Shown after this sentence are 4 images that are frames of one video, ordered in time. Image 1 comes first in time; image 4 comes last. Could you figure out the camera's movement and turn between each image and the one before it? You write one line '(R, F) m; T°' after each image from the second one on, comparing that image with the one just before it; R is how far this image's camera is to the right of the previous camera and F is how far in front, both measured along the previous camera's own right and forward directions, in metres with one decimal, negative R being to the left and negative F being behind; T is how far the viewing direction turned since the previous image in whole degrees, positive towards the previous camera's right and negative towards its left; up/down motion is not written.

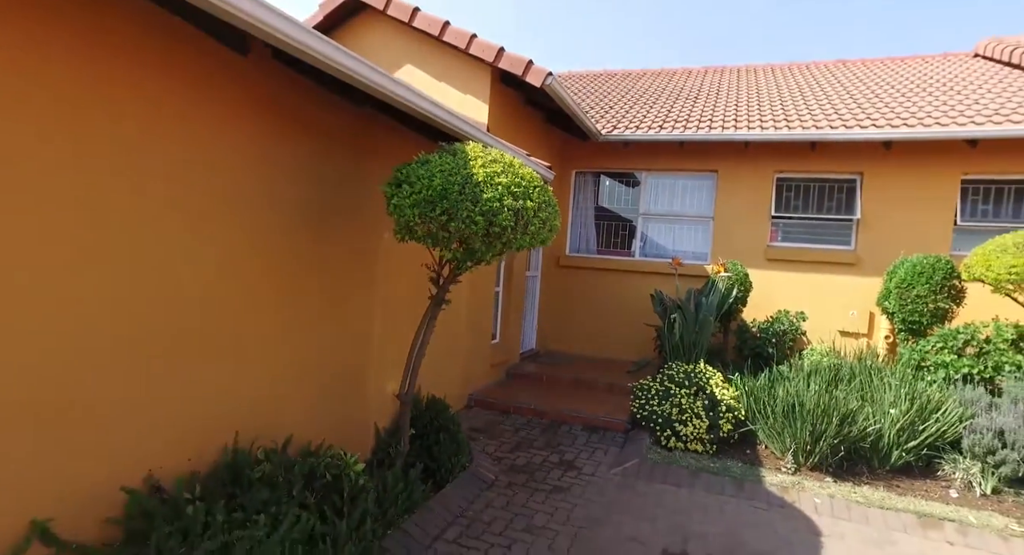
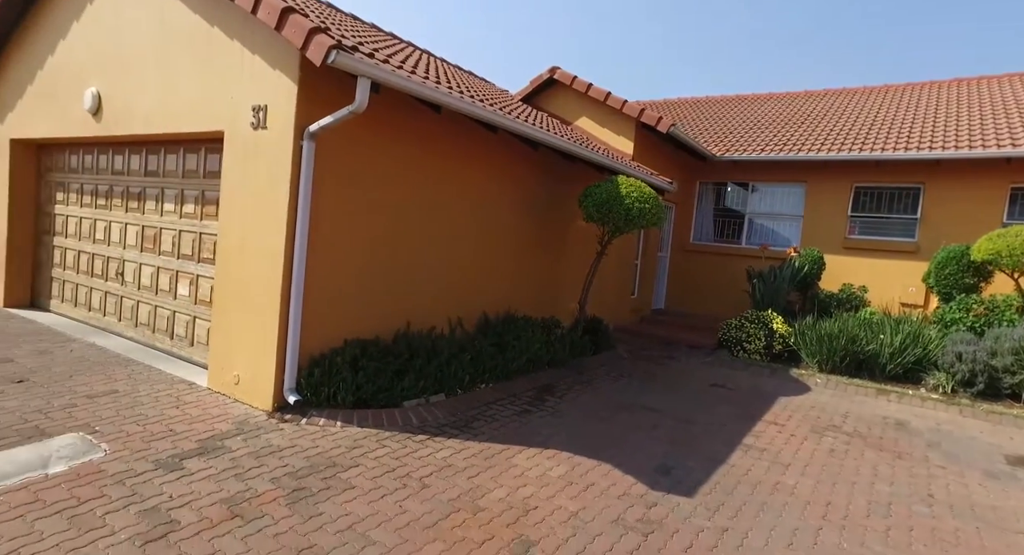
(+0.3, -4.4) m; -14°
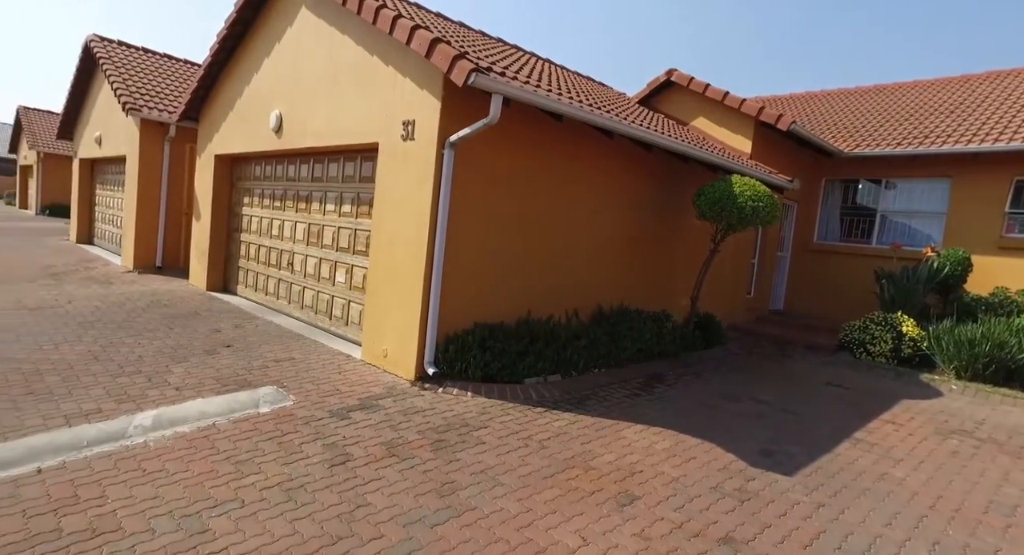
(0.0, -0.6) m; -11°
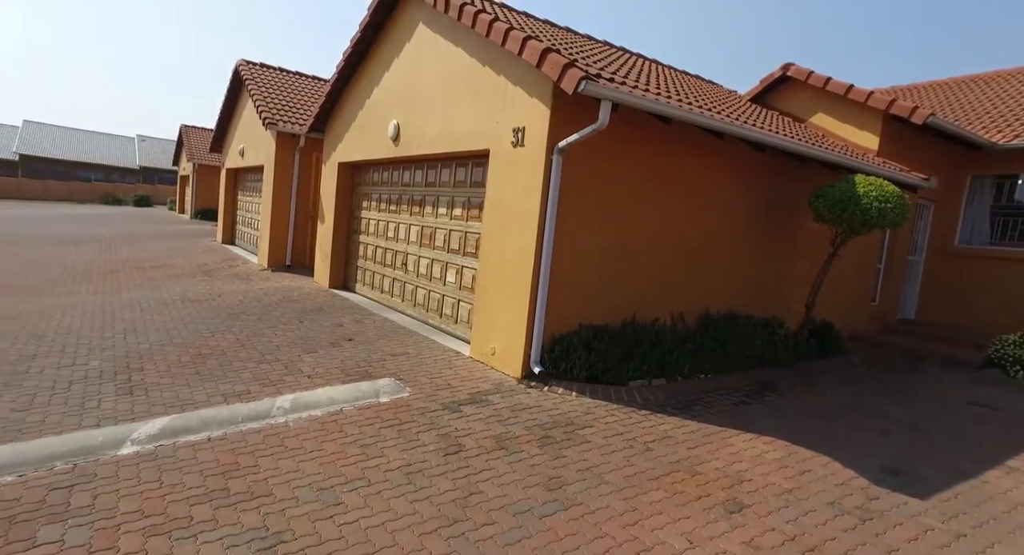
(0.0, -0.1) m; -9°
